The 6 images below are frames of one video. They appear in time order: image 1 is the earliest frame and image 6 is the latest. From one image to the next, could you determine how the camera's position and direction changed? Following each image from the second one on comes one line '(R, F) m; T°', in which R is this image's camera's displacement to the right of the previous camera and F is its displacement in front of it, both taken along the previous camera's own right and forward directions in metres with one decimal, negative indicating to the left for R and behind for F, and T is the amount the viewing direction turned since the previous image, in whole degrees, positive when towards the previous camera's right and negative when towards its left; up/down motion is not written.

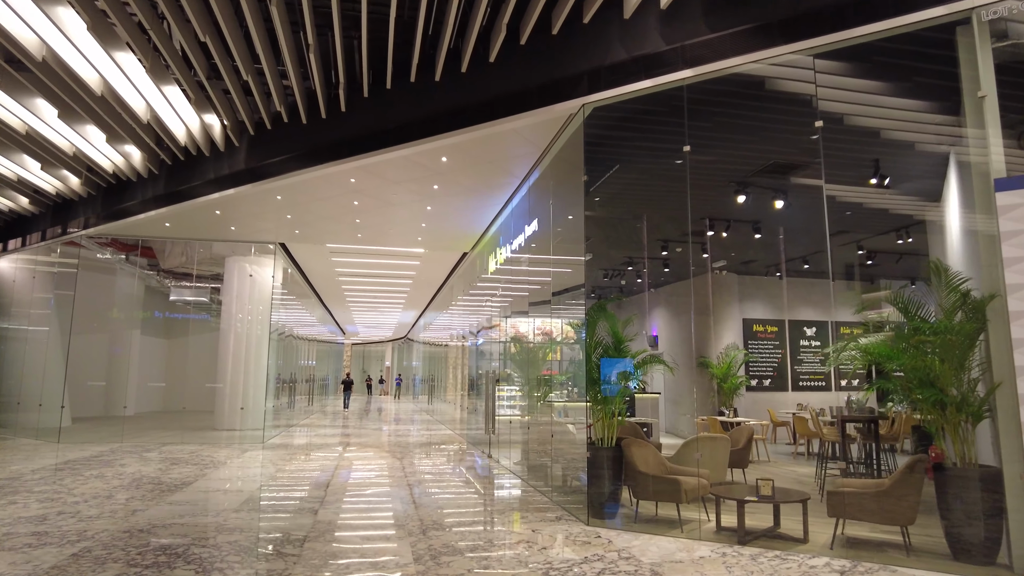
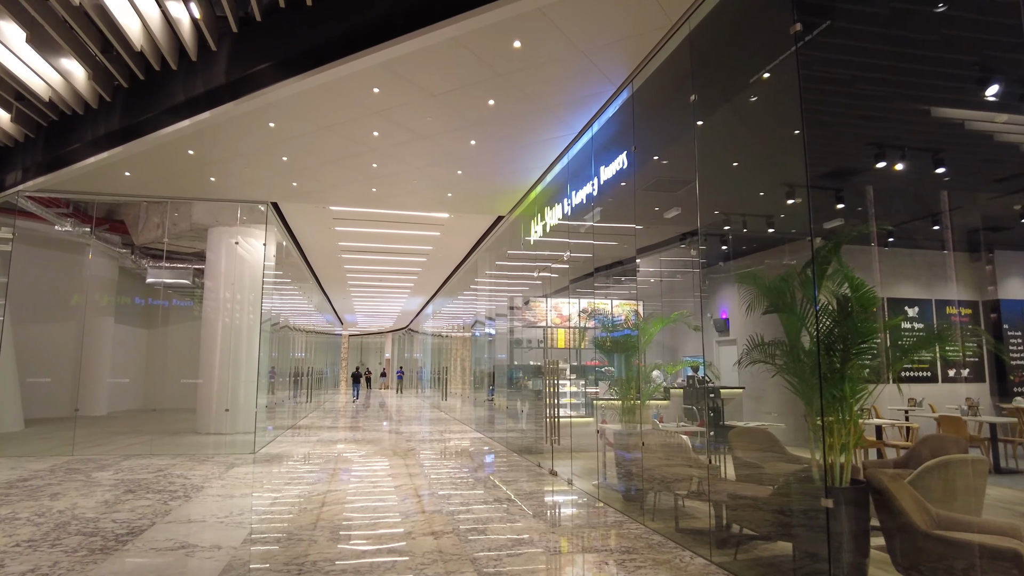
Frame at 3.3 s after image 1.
(-0.7, +2.0) m; +1°
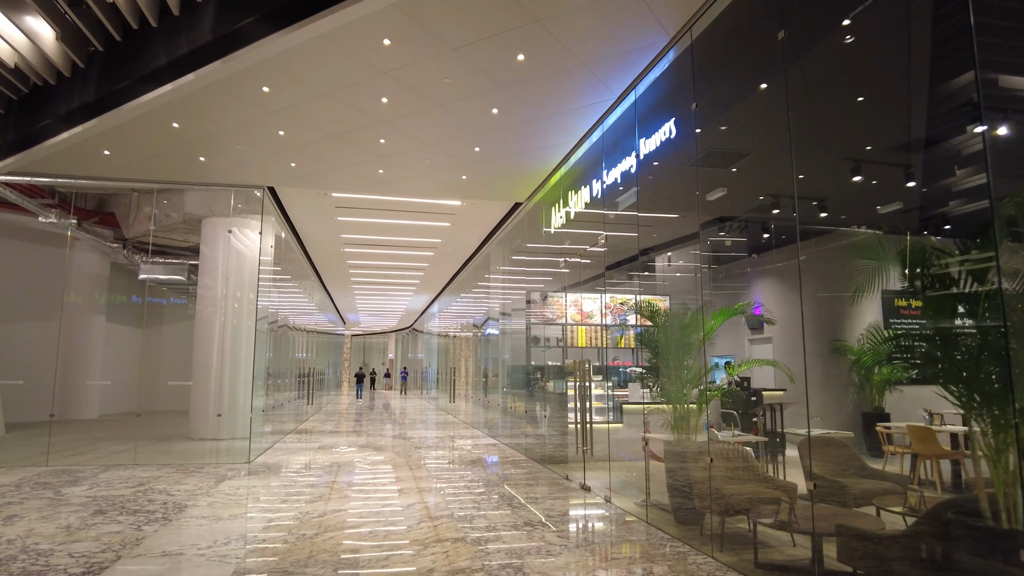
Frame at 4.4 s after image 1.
(-0.2, +0.7) m; 0°
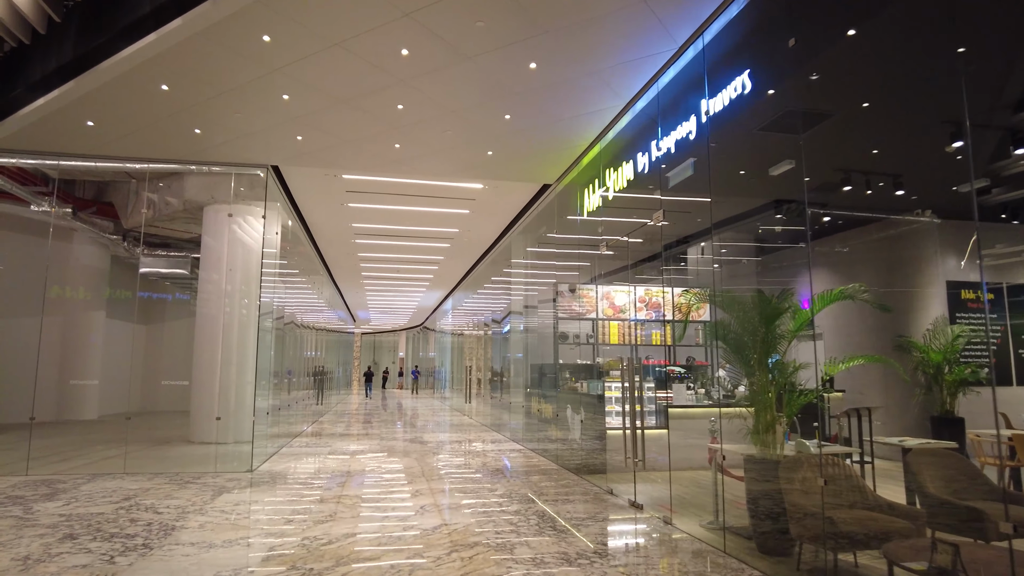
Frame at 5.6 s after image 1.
(-0.2, +0.7) m; -1°
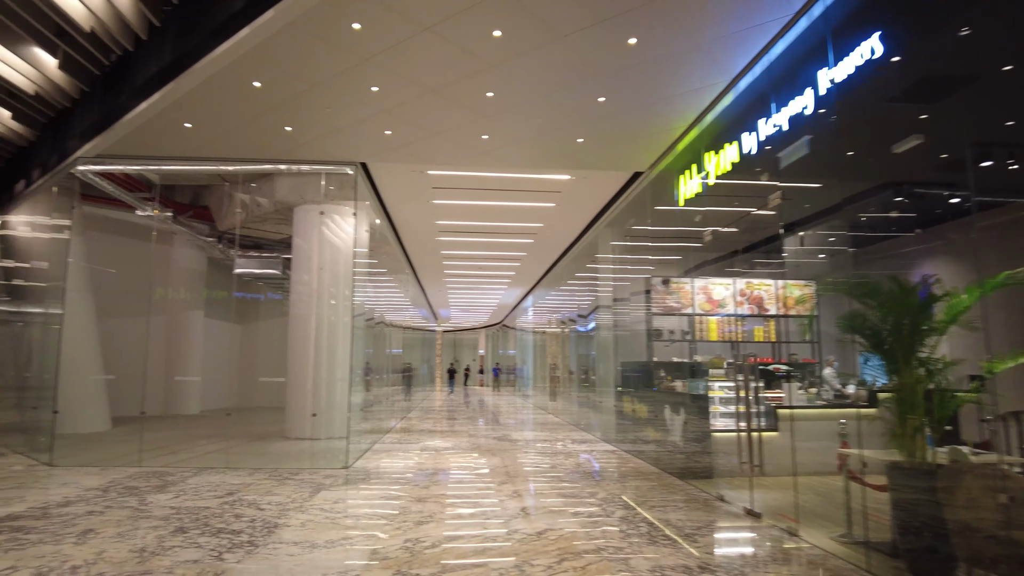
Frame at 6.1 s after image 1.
(-0.2, +0.2) m; -7°
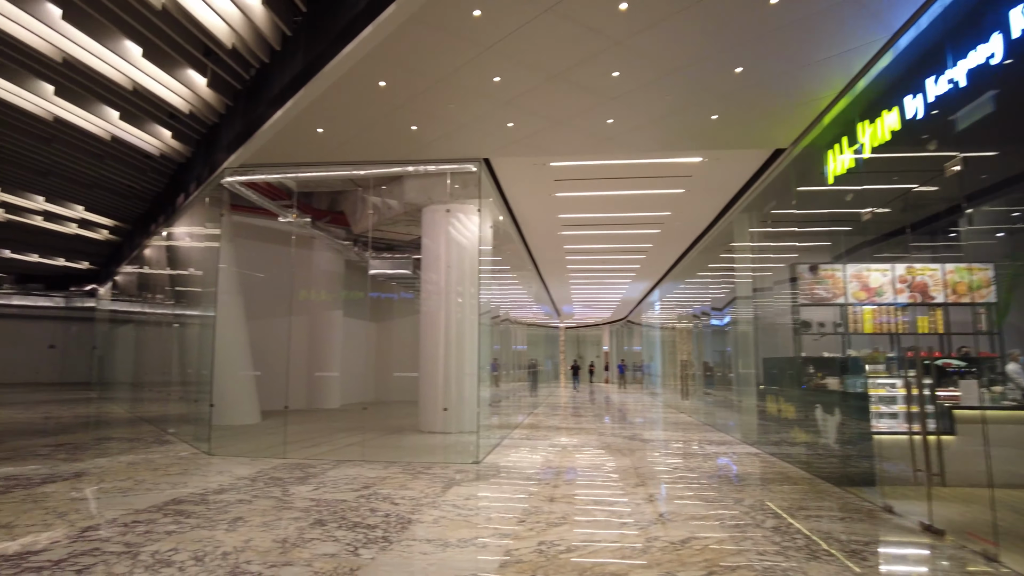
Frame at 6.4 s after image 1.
(-0.1, +0.2) m; -11°
